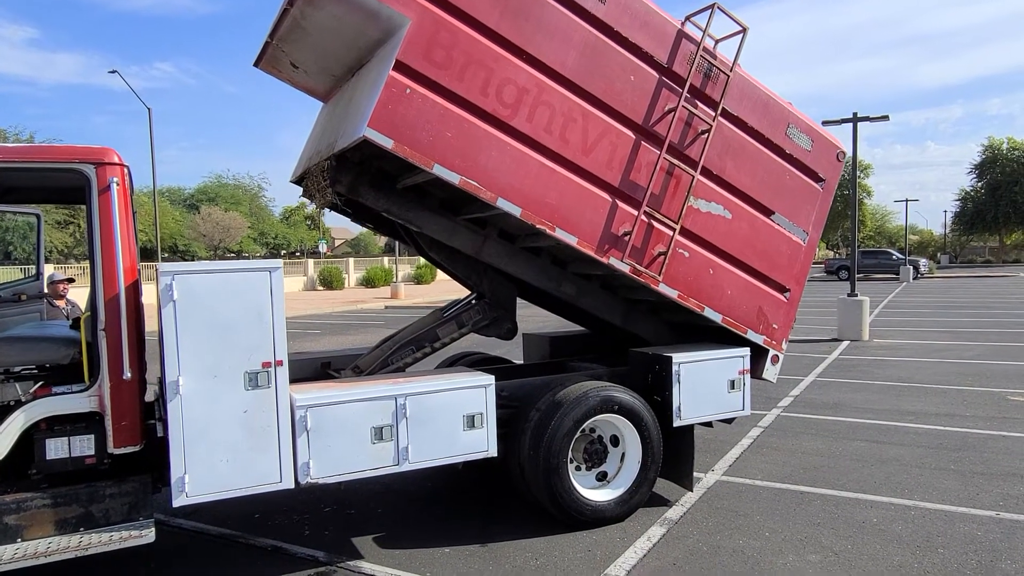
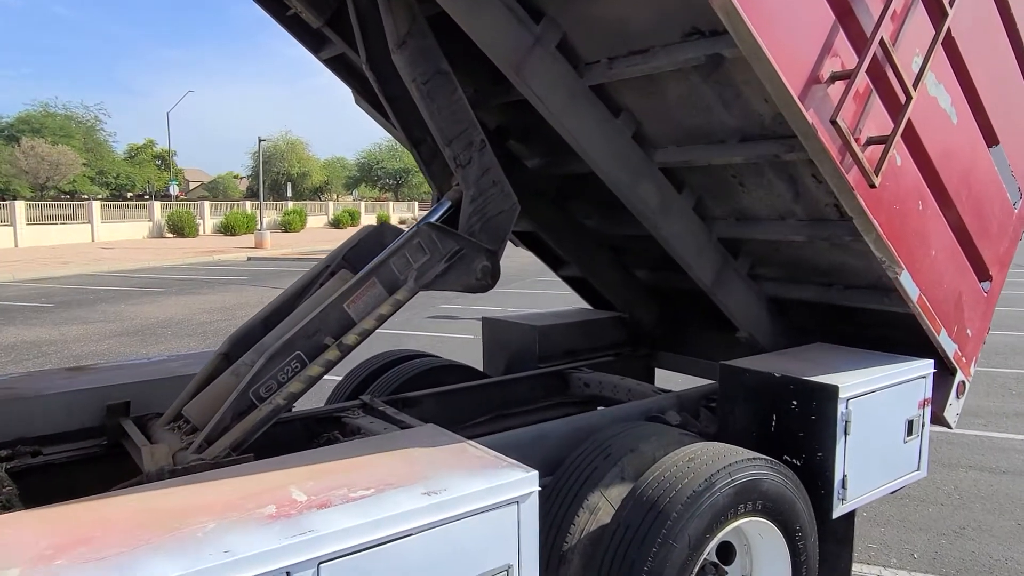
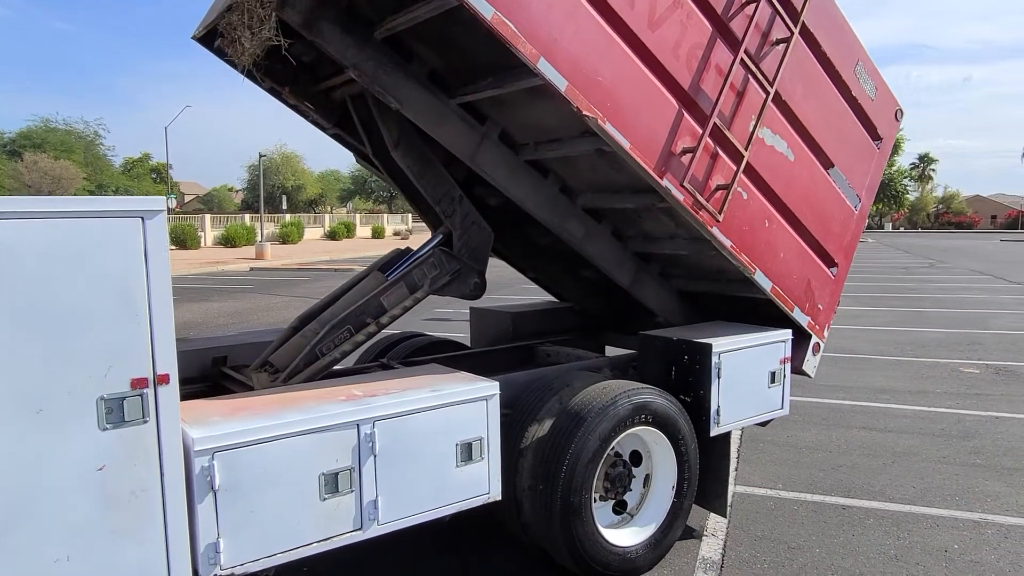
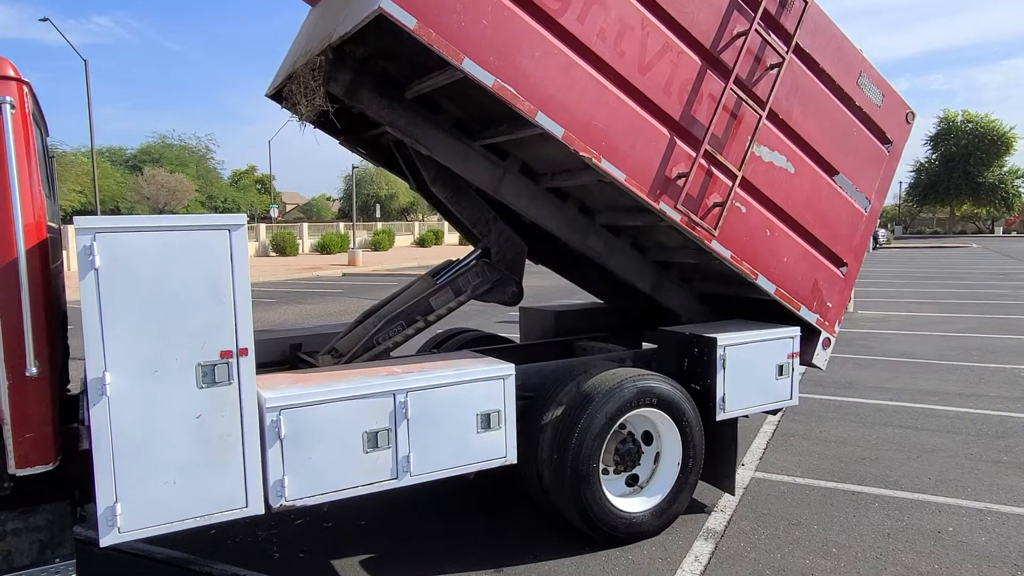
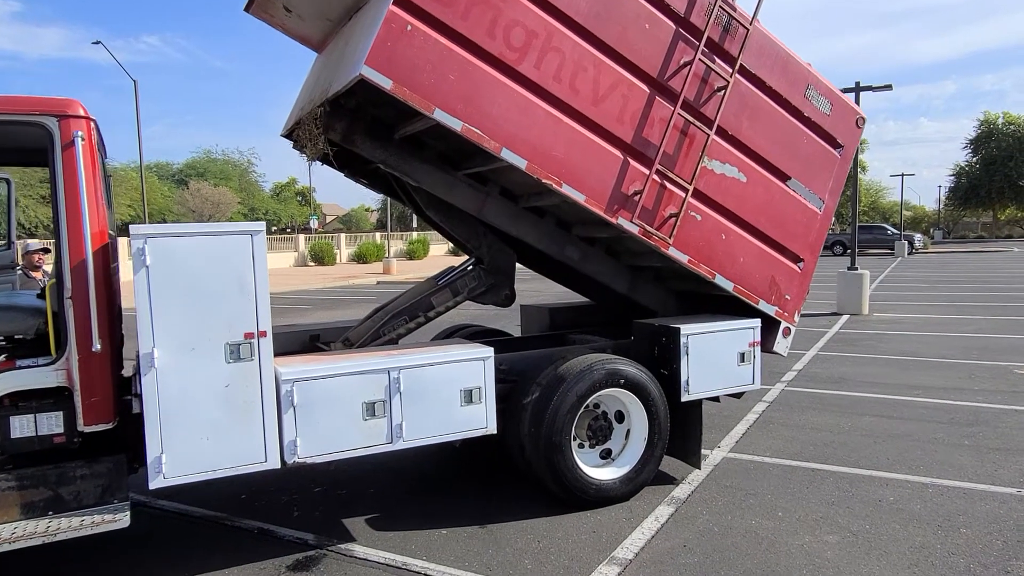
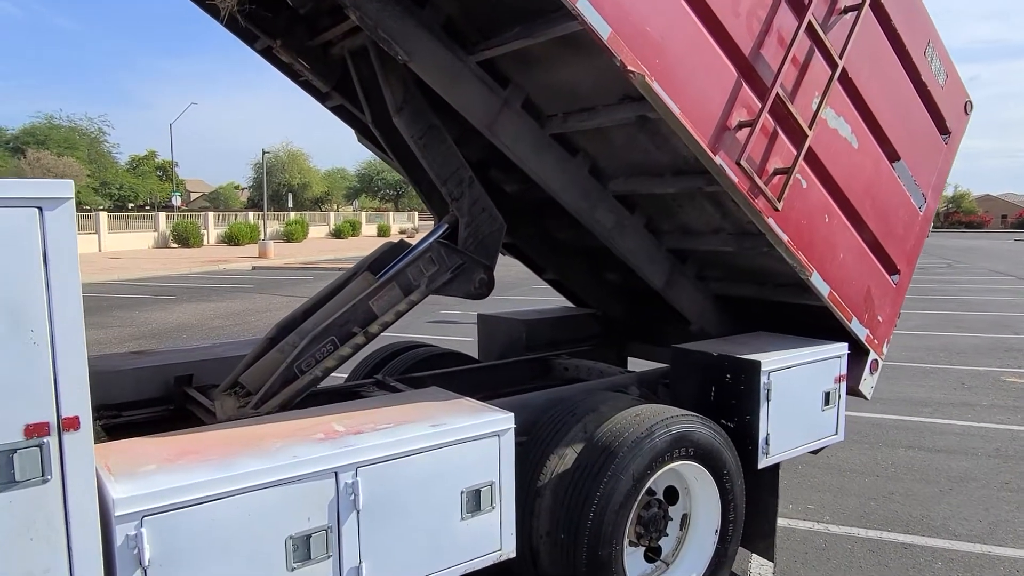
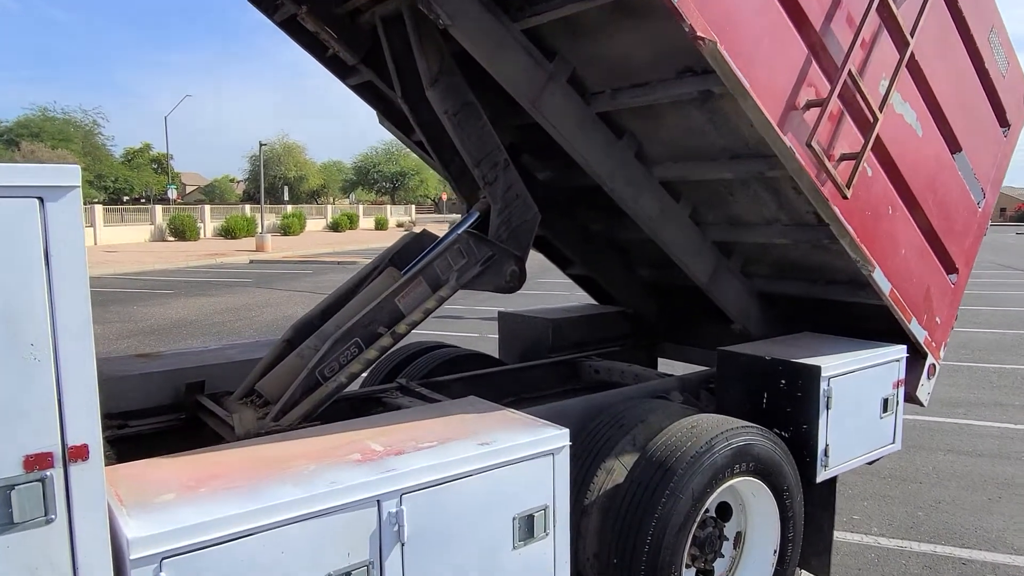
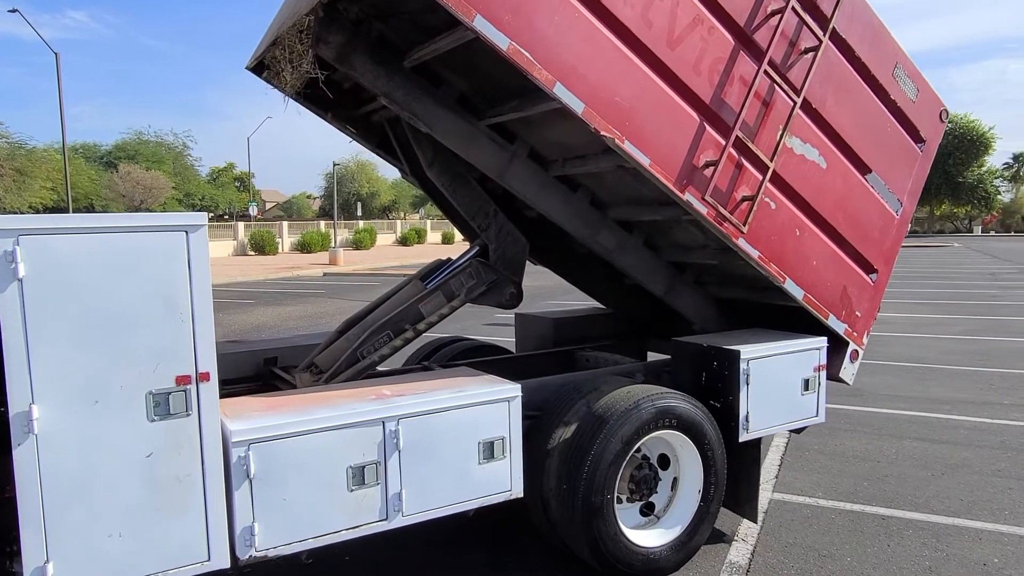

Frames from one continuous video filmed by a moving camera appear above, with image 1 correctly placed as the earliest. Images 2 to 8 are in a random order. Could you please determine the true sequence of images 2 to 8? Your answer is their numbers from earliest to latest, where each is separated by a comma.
5, 4, 8, 3, 6, 7, 2
